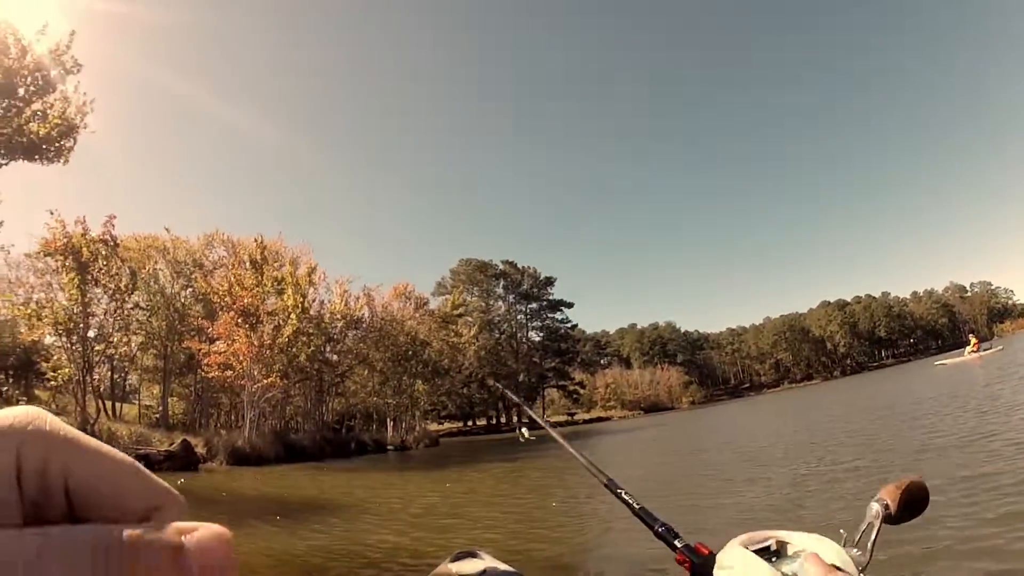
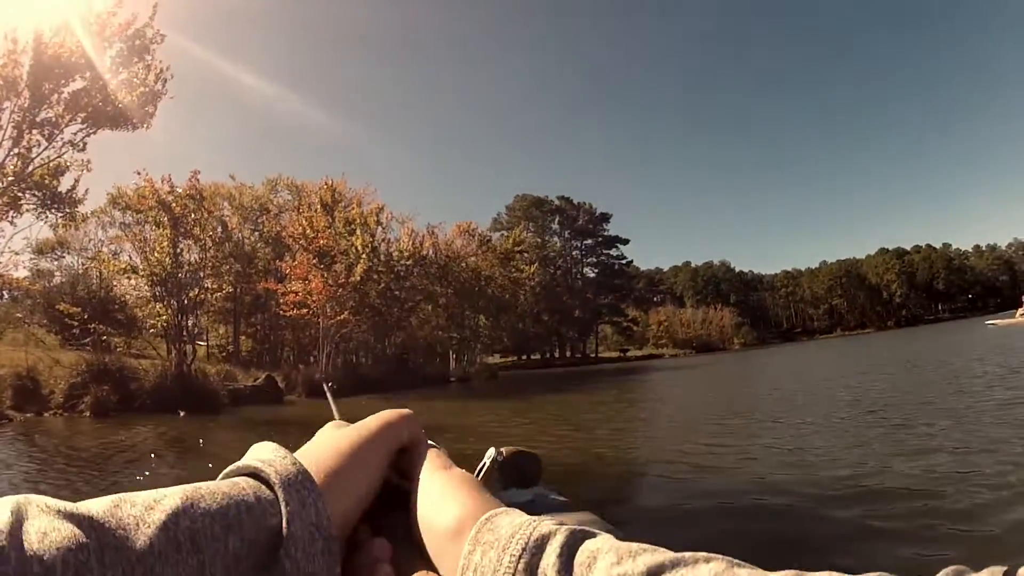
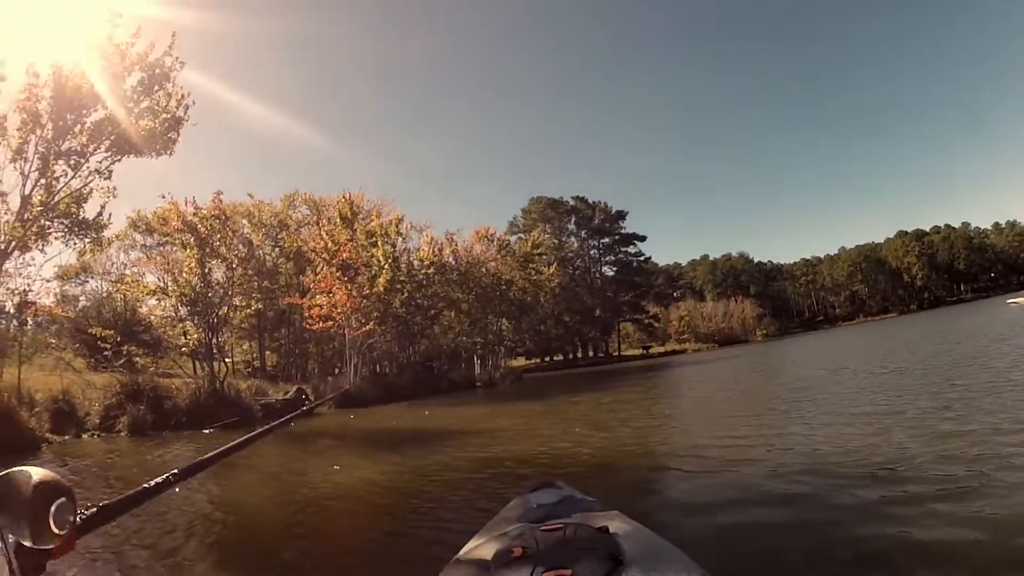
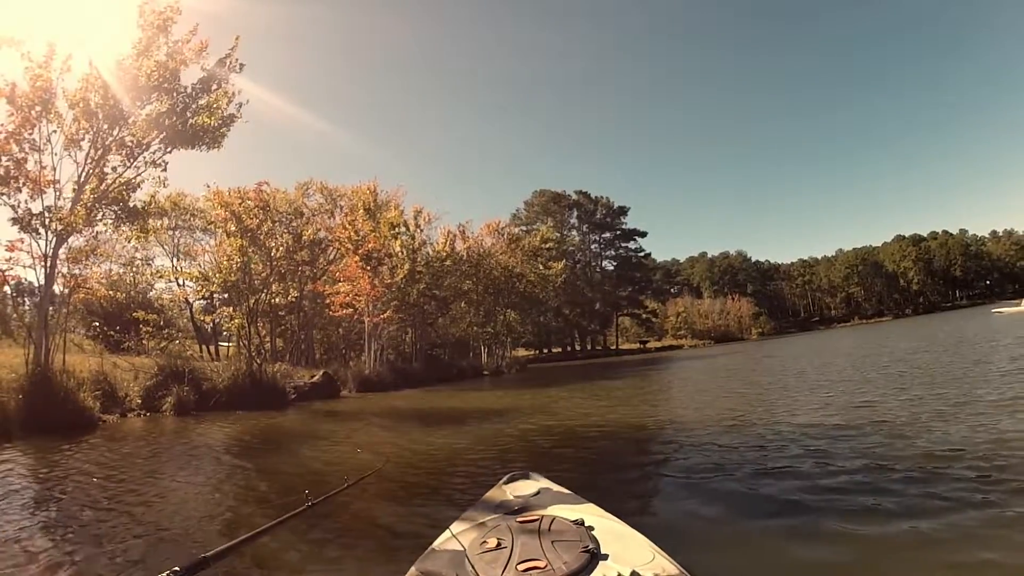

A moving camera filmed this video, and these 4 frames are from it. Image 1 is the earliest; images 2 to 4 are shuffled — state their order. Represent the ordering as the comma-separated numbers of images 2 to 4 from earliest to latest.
2, 3, 4
